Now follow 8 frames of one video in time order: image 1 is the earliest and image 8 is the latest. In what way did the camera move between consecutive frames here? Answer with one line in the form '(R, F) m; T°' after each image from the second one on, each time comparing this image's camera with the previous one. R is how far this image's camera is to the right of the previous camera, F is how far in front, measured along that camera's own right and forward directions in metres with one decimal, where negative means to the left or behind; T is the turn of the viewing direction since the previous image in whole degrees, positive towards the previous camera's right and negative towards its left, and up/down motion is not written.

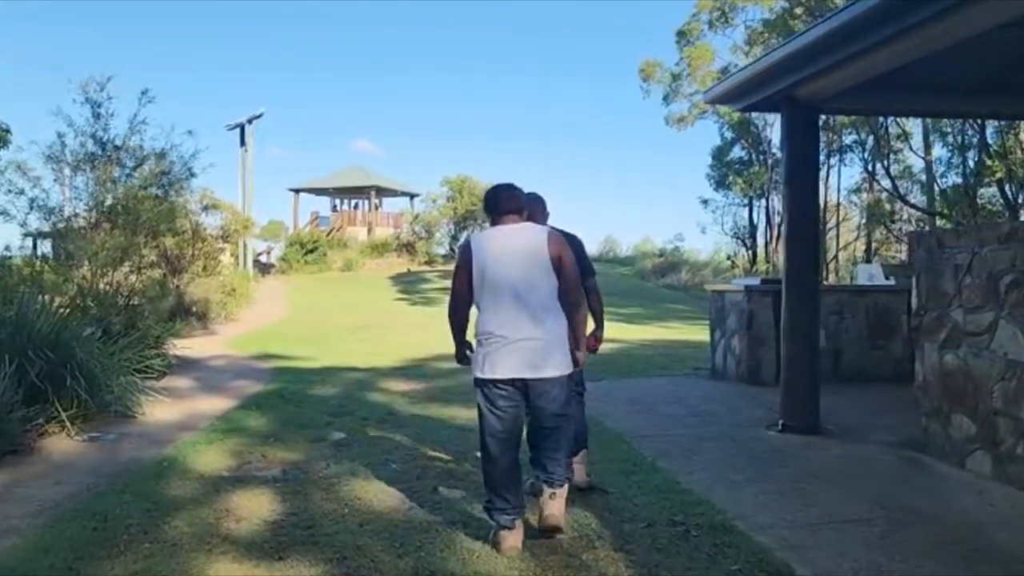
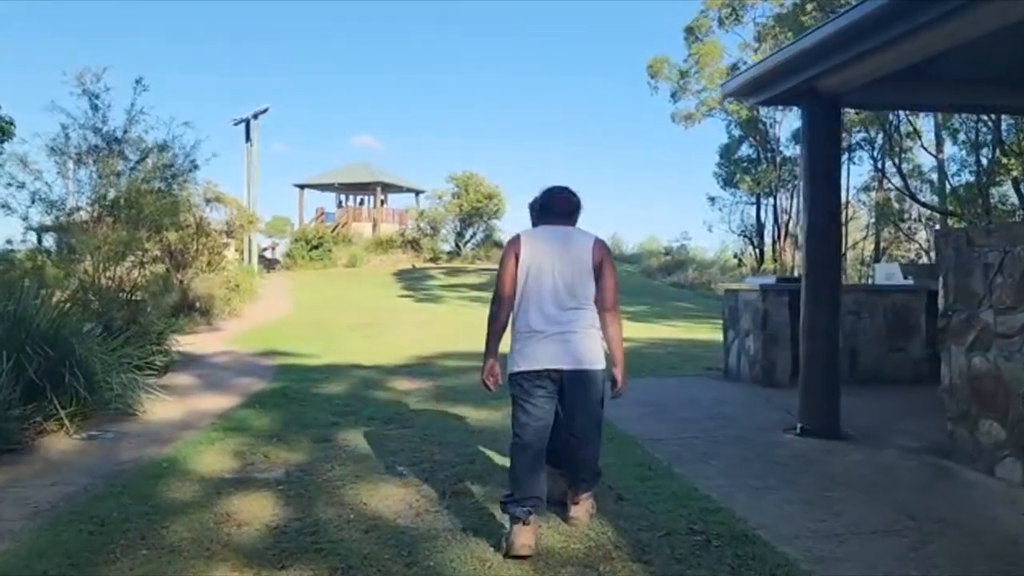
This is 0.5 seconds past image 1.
(0.0, +0.2) m; 0°
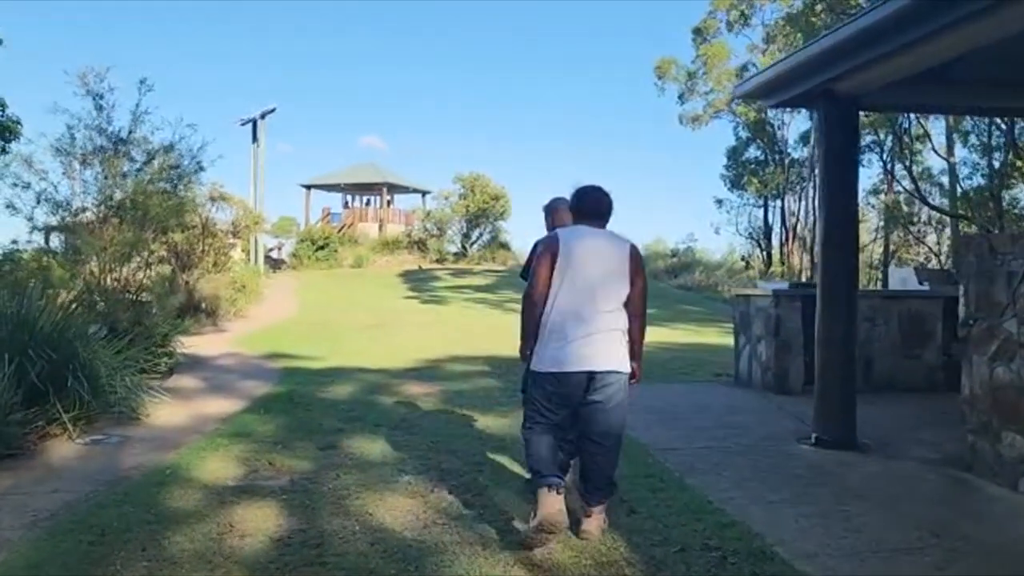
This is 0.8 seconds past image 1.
(0.0, +0.1) m; 0°
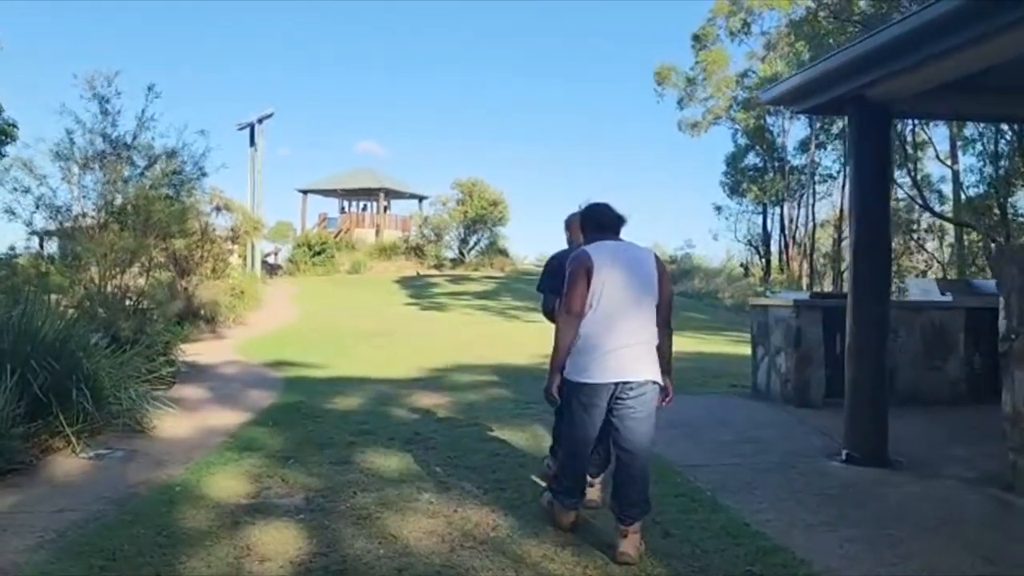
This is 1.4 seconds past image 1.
(-0.2, +0.2) m; 0°
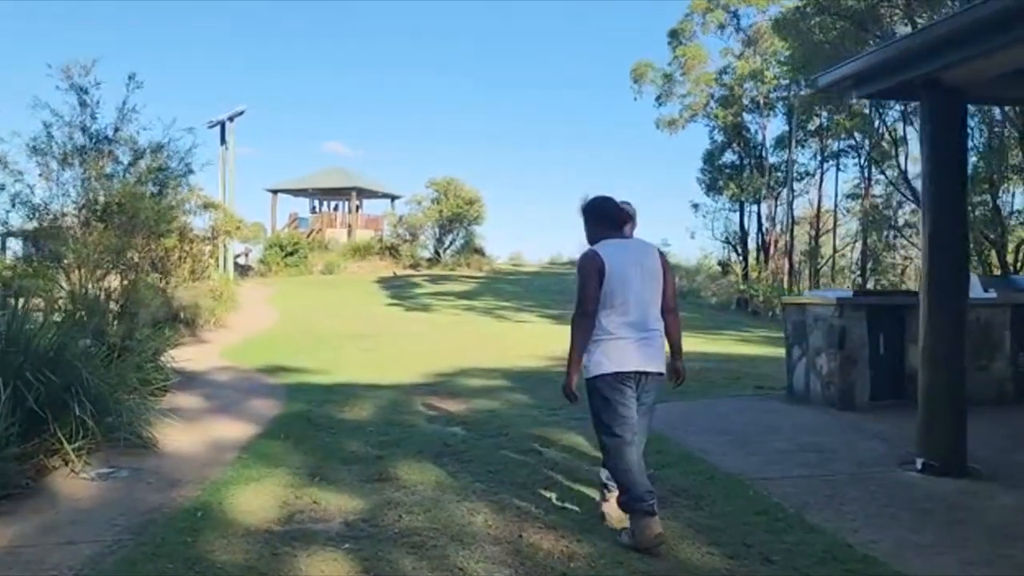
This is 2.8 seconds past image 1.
(-0.4, +0.4) m; +2°
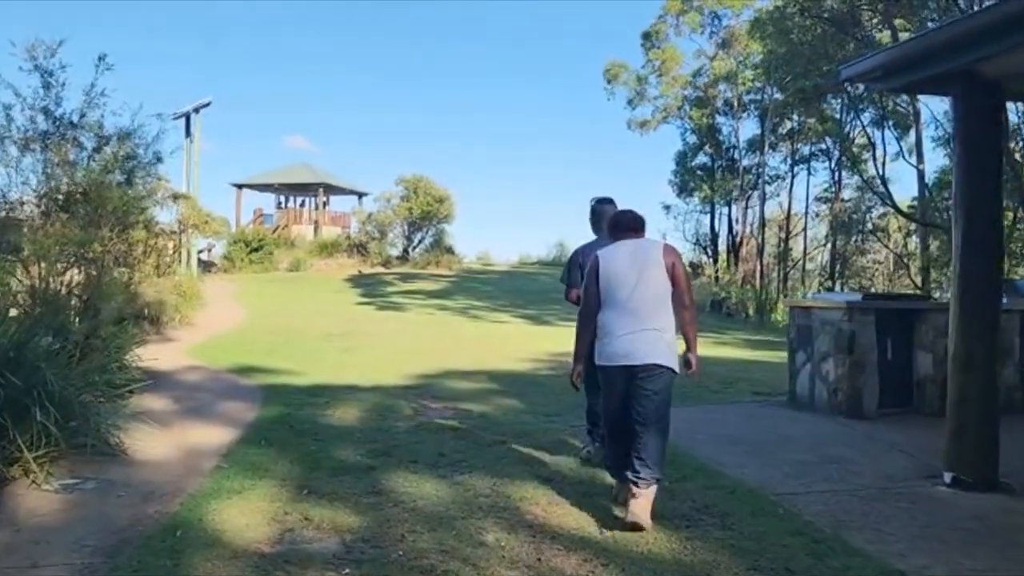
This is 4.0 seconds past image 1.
(-0.2, +0.3) m; +2°
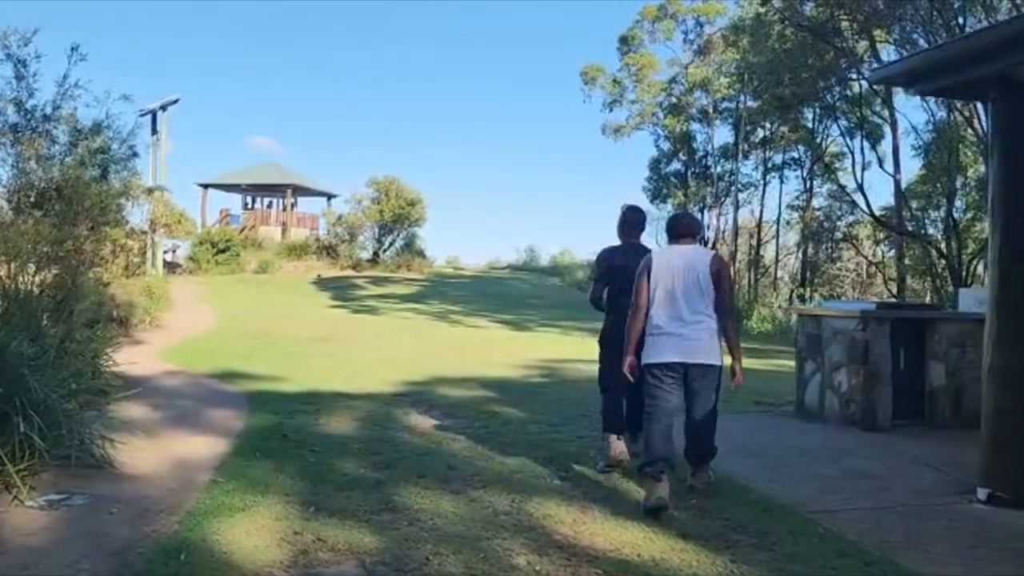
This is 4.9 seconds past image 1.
(-0.3, +0.2) m; +2°
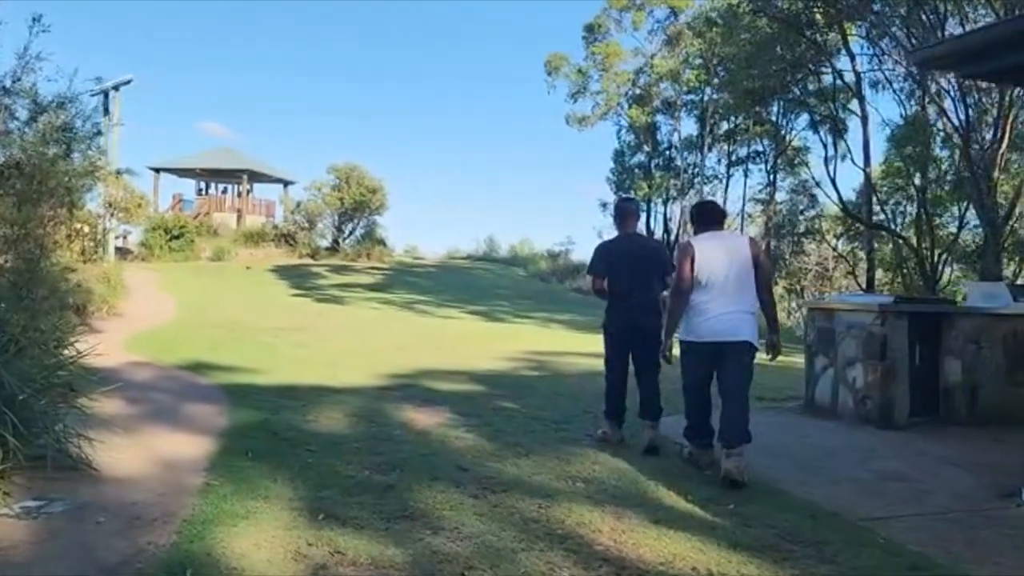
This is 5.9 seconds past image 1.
(-0.3, +0.3) m; +3°
